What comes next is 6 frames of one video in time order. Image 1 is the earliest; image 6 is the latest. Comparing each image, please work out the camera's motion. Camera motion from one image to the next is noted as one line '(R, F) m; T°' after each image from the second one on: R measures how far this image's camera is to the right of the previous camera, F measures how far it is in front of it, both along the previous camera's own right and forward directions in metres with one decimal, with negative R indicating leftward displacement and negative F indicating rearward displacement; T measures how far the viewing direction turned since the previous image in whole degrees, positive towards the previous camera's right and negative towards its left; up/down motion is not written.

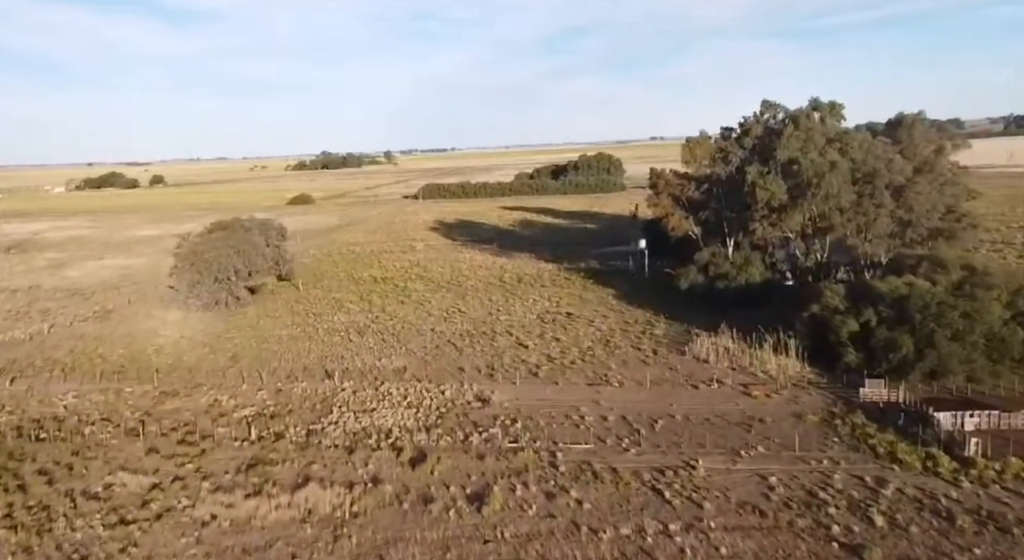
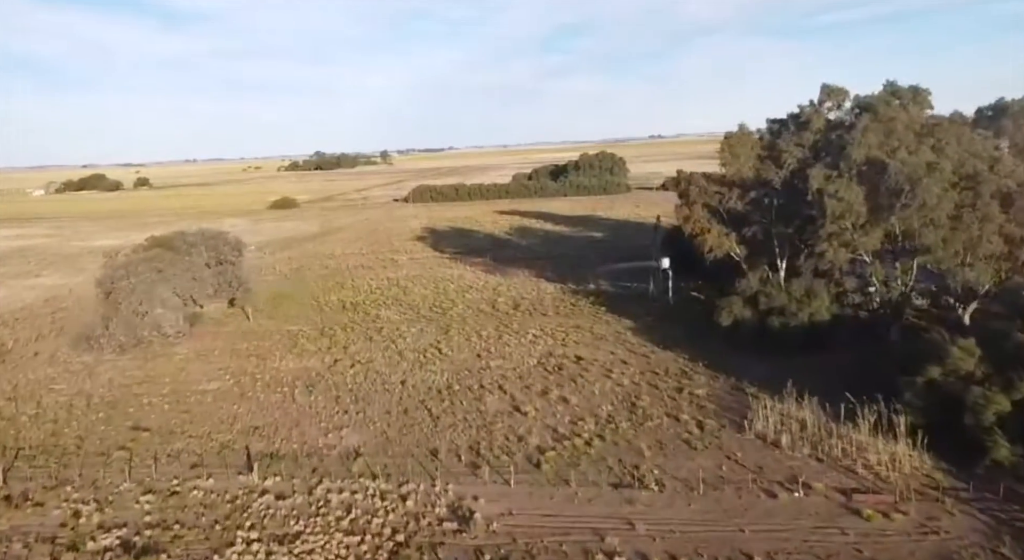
(+0.2, +5.5) m; 0°
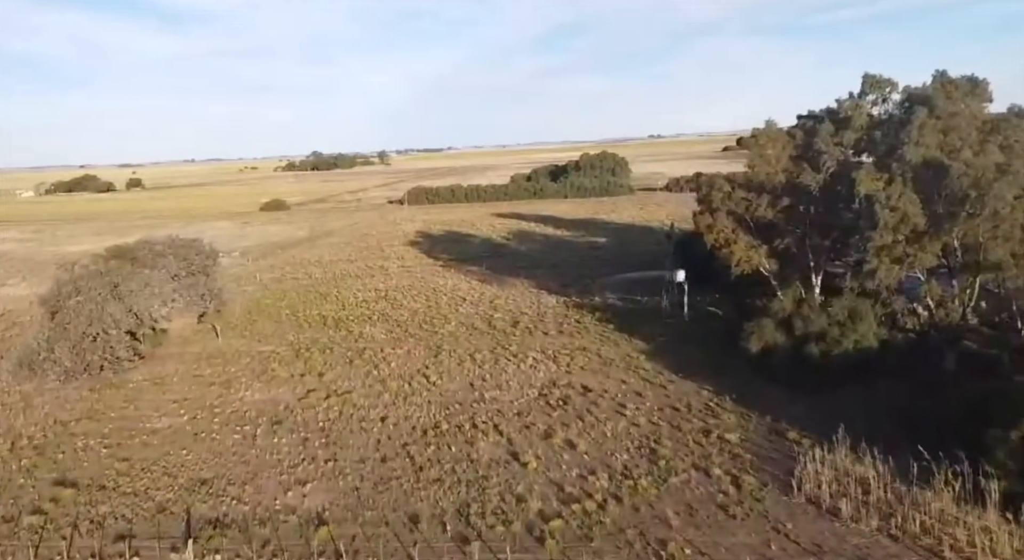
(+0.1, +2.6) m; 0°
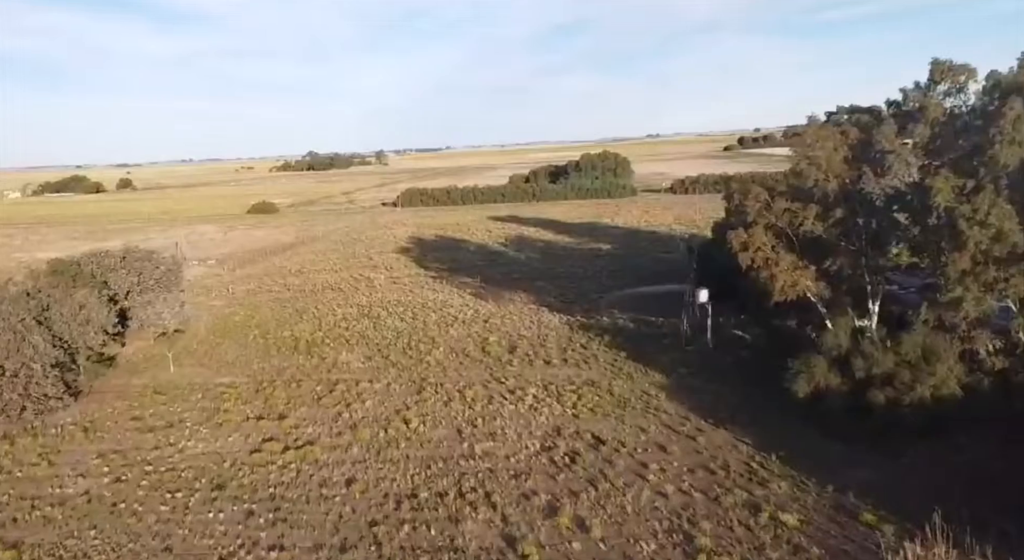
(+0.1, +3.1) m; 0°
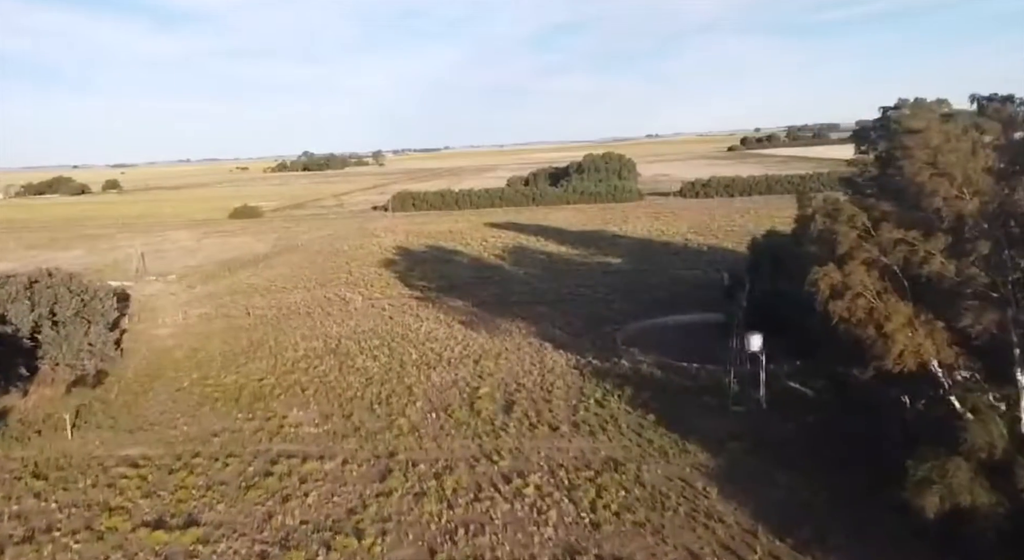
(+0.1, +4.6) m; 0°
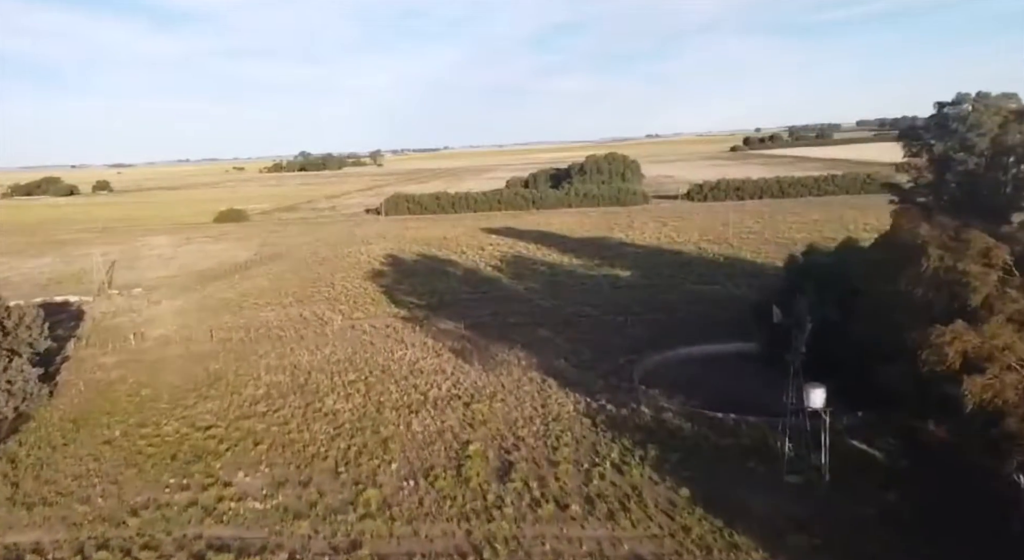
(+0.1, +3.3) m; 0°
